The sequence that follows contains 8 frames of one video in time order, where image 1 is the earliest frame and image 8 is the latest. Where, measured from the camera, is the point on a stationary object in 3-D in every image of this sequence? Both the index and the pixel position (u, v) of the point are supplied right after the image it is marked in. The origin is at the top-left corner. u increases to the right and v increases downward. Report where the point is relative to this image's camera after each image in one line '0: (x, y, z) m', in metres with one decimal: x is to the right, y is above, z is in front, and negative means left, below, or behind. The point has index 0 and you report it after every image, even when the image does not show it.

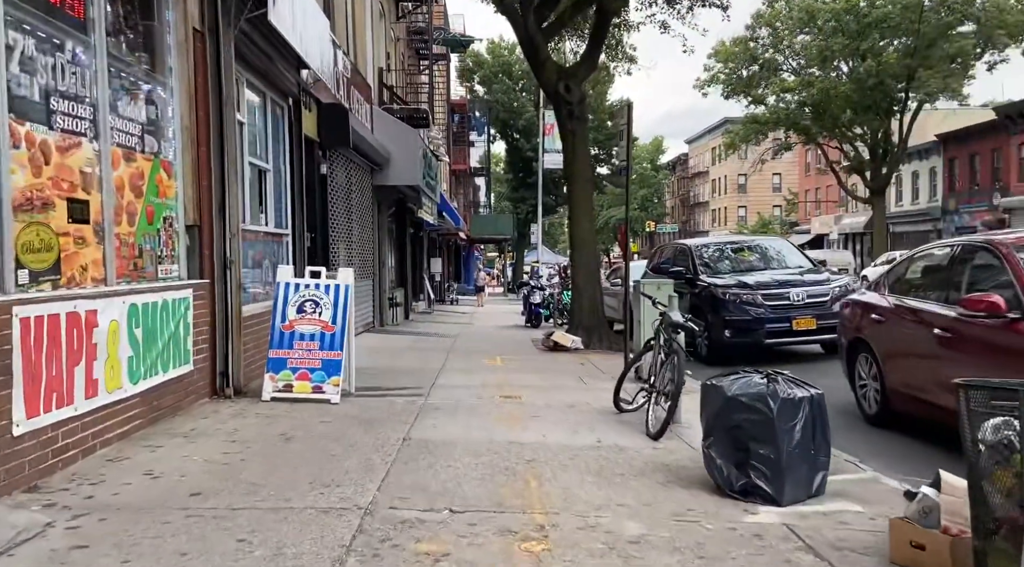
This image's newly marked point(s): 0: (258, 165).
0: (-2.9, +1.4, +8.9) m
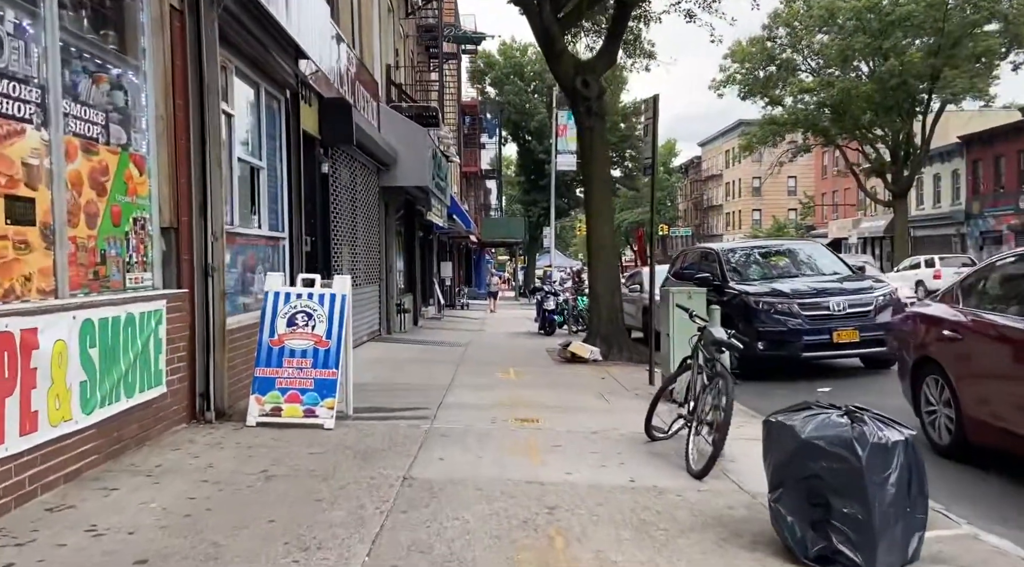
0: (-2.7, +1.3, +8.1) m
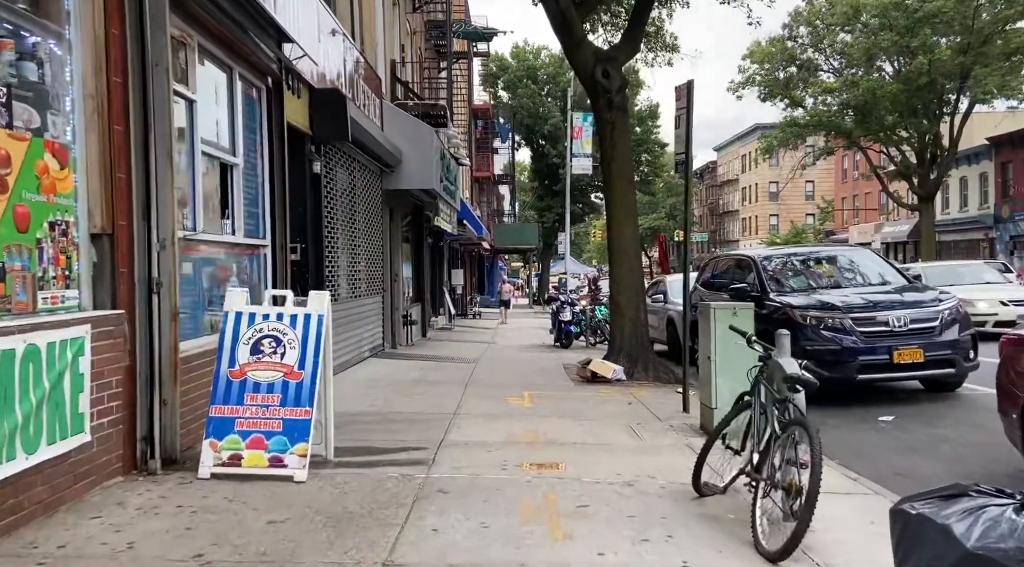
0: (-2.6, +1.1, +7.0) m
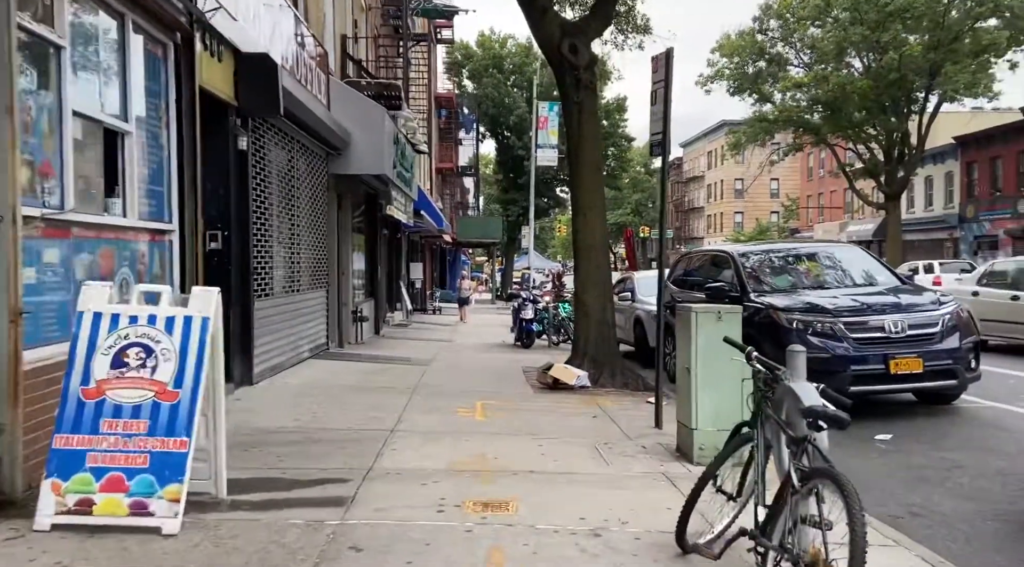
0: (-3.0, +1.2, +5.7) m
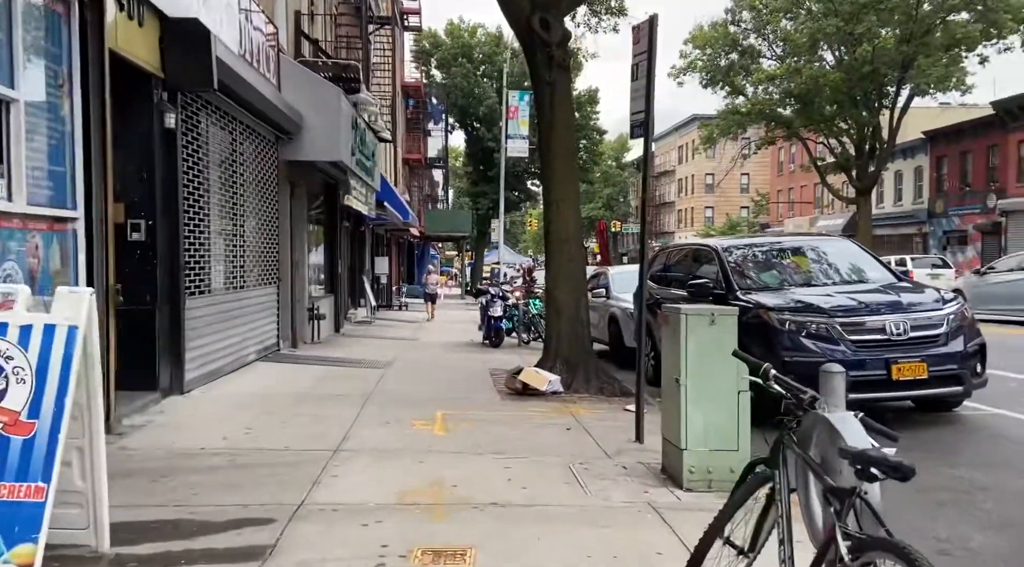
0: (-3.2, +1.2, +4.7) m
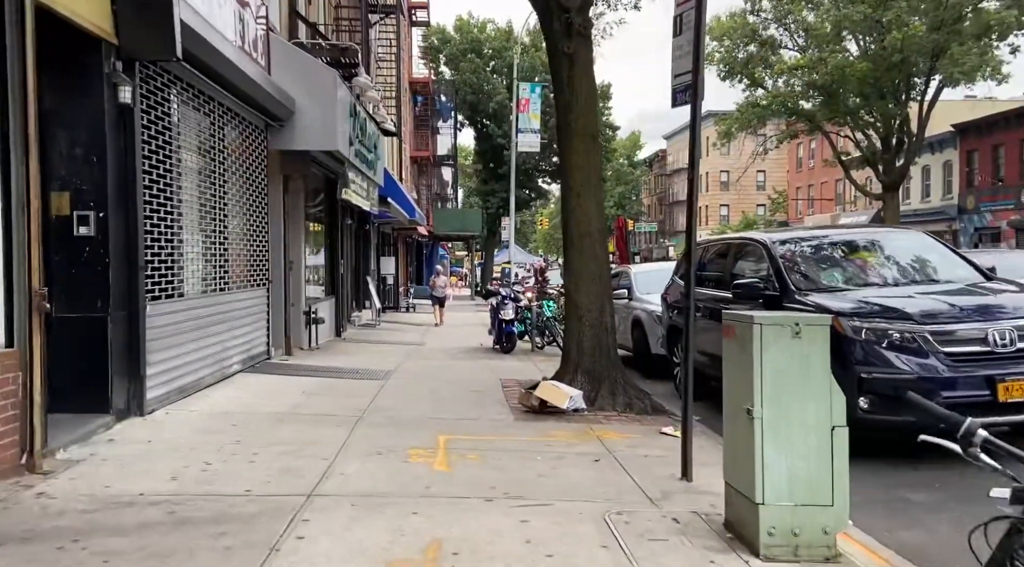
0: (-3.2, +1.2, +3.6) m
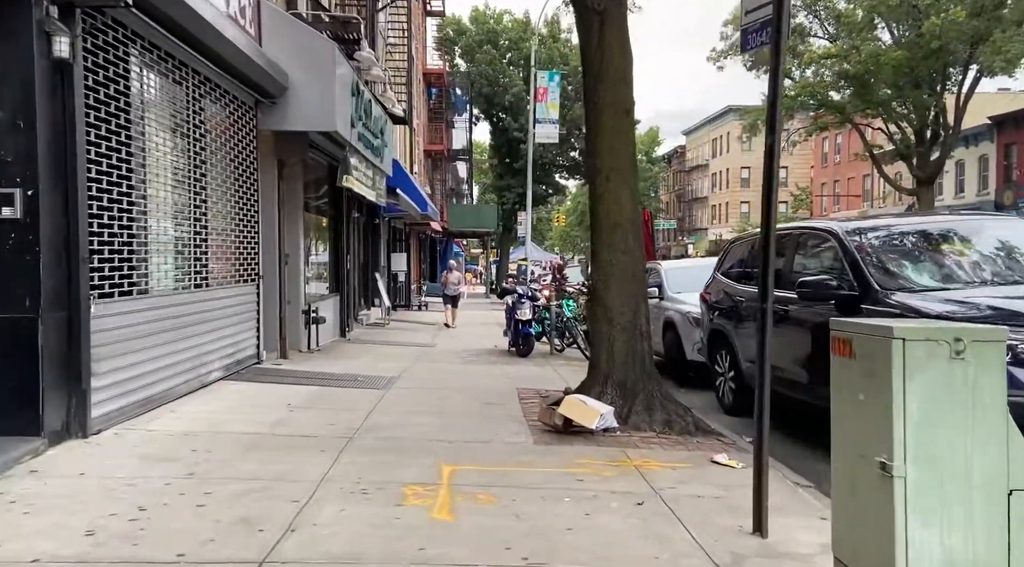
0: (-3.1, +1.2, +2.4) m
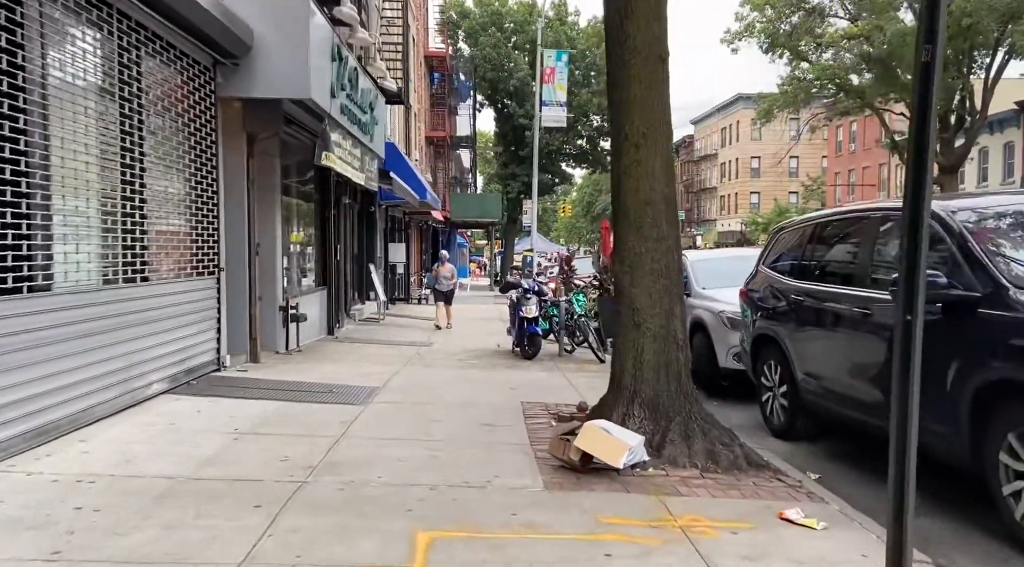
0: (-3.1, +1.2, +0.9) m
